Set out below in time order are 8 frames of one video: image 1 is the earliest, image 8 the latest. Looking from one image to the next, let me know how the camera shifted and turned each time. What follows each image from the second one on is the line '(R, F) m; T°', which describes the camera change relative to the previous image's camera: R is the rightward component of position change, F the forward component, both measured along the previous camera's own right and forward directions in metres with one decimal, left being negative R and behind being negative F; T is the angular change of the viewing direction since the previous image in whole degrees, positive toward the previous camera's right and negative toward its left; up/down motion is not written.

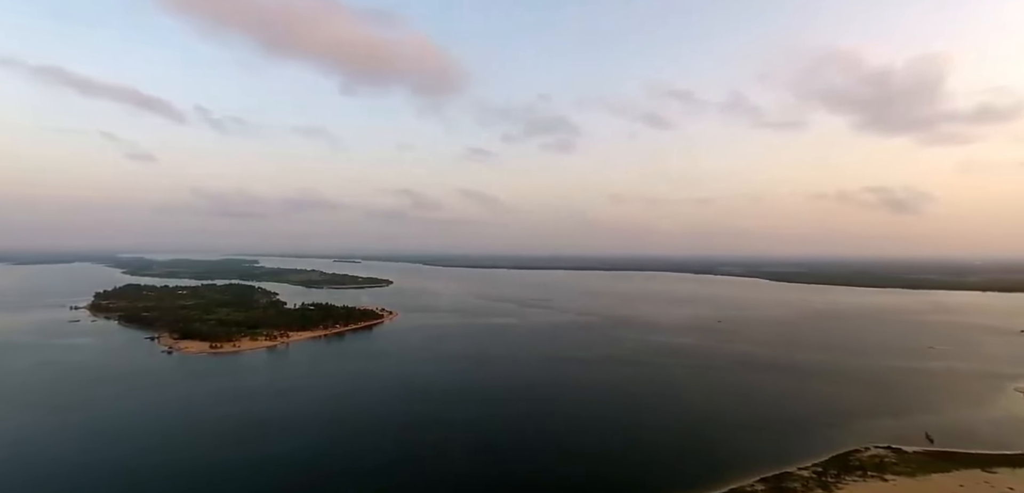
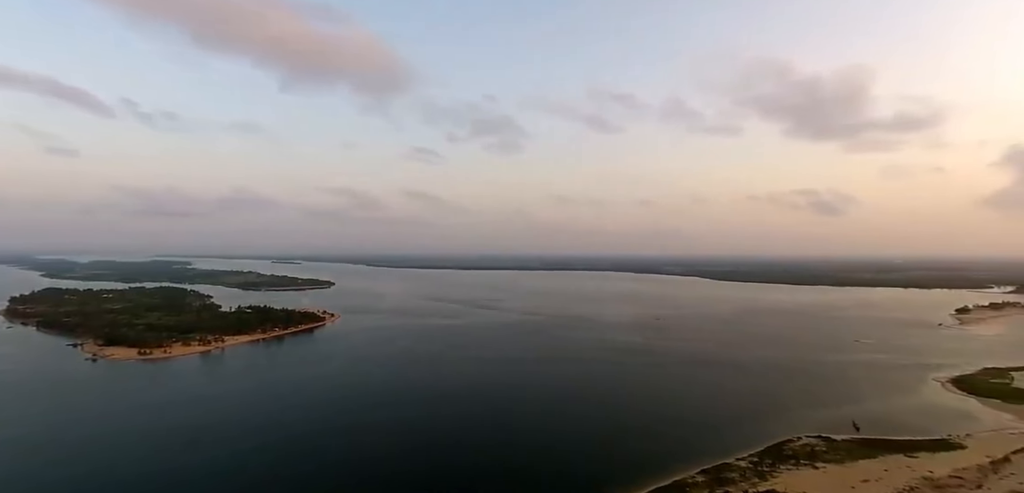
(+1.1, -0.6) m; +1°
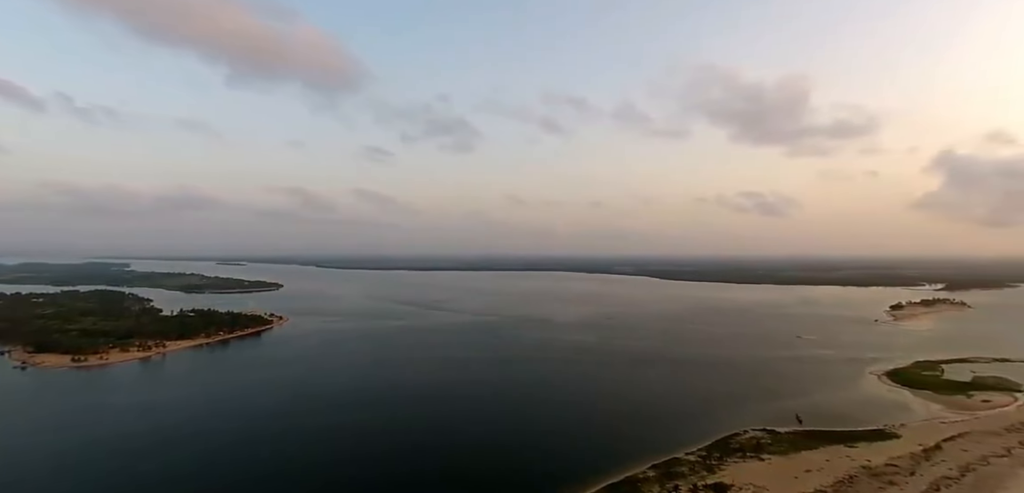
(+0.2, -0.1) m; +4°
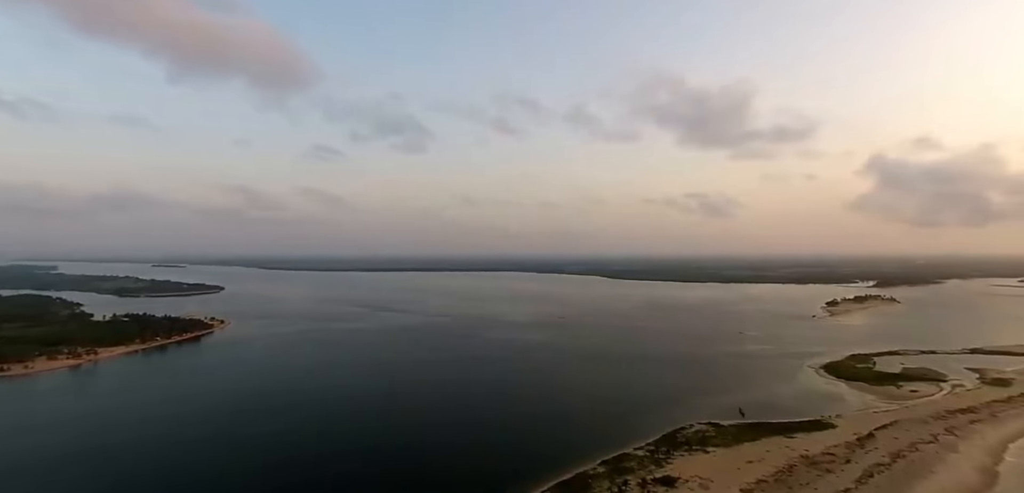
(+0.2, 0.0) m; +4°
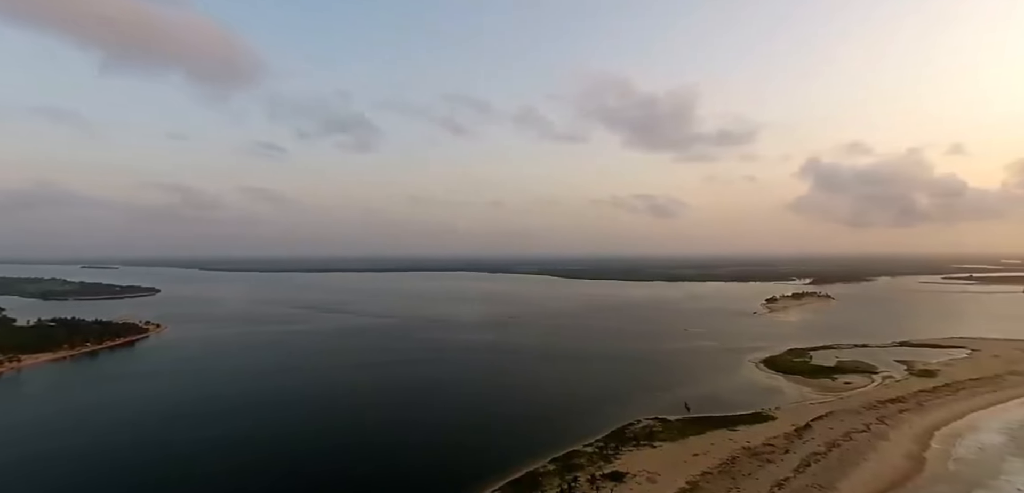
(+0.1, -0.1) m; +4°
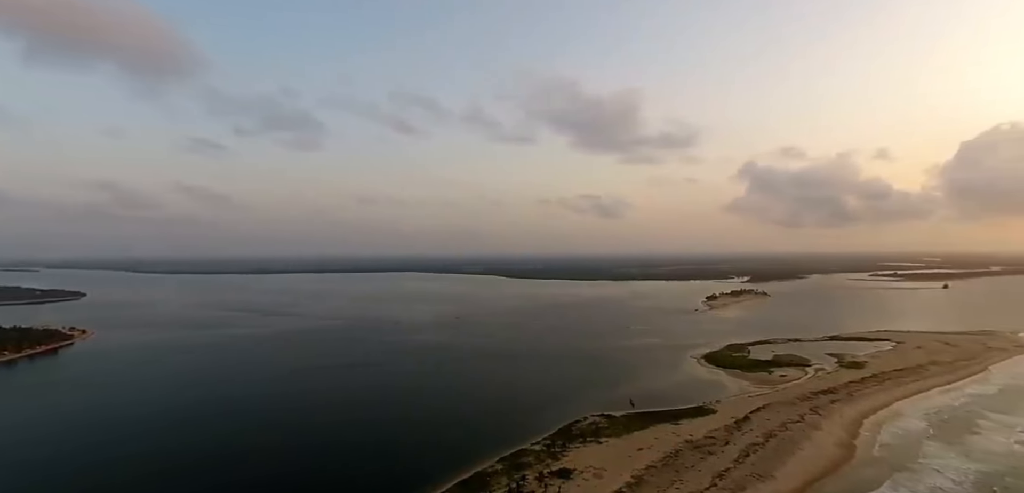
(+0.1, -0.1) m; +5°
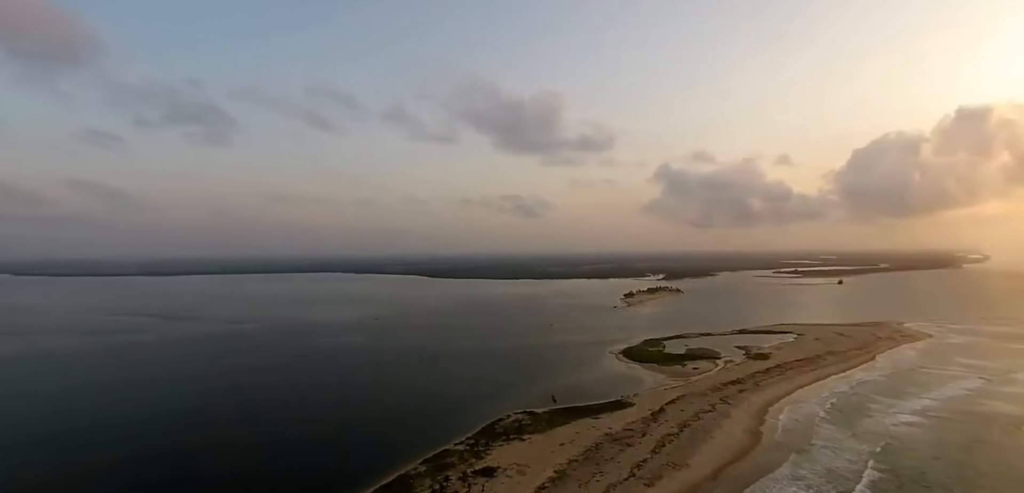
(+0.1, -0.1) m; +7°
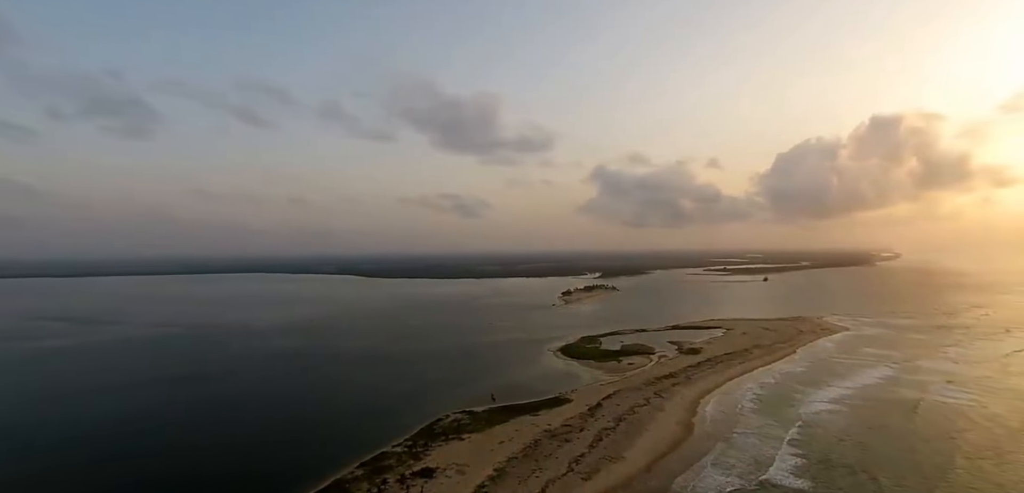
(+0.1, -0.1) m; +6°
